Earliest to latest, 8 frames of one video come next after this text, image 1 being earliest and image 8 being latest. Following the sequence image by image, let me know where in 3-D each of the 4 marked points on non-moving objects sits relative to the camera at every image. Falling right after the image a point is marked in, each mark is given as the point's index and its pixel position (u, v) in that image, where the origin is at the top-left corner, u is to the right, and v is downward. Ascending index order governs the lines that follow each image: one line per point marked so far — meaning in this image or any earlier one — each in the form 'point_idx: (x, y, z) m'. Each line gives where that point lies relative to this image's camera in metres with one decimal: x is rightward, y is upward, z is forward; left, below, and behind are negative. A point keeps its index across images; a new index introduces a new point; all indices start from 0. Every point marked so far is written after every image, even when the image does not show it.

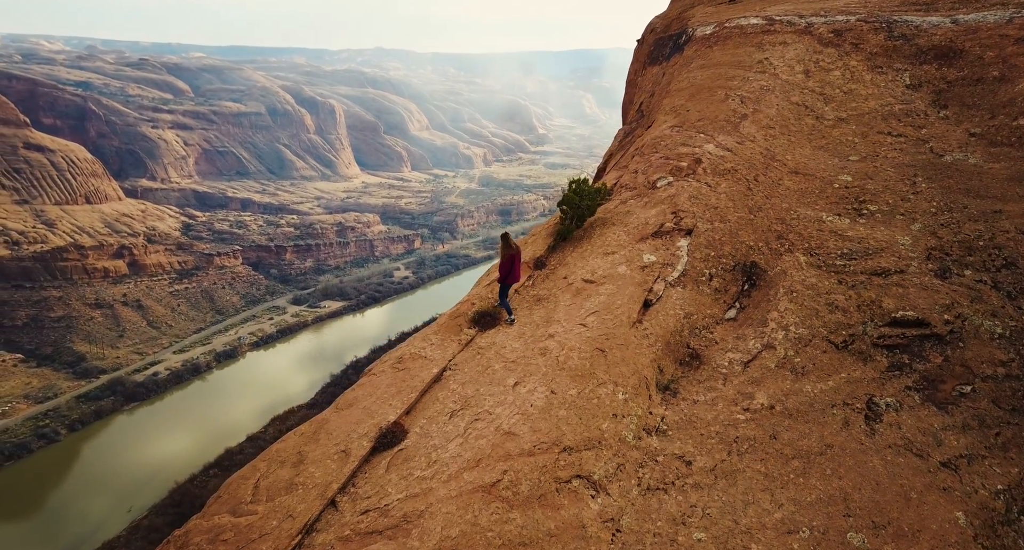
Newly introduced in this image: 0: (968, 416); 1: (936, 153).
0: (+7.0, -2.2, +7.3) m
1: (+11.2, +3.3, +12.8) m
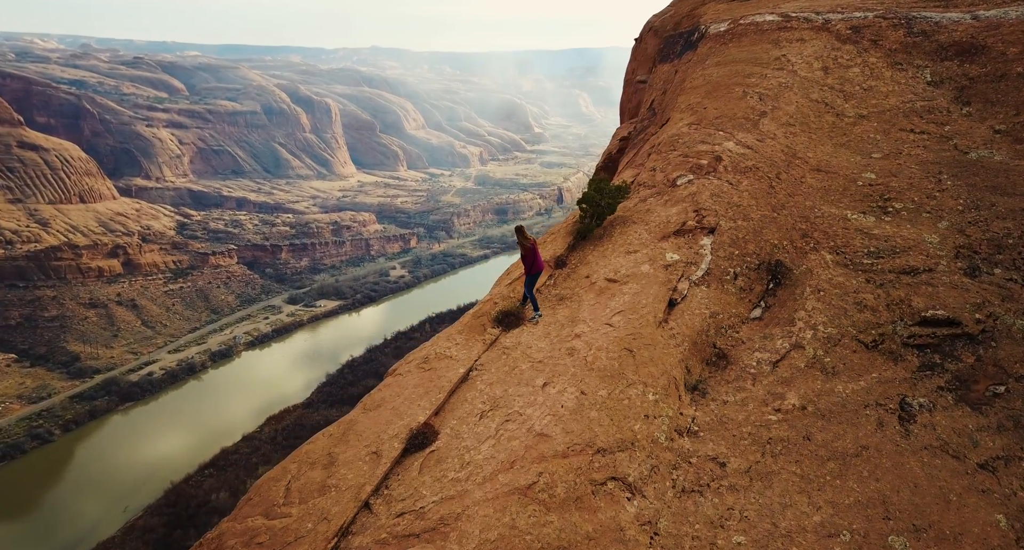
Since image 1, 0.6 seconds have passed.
0: (+7.4, -2.1, +7.1) m
1: (+11.8, +3.4, +12.6) m
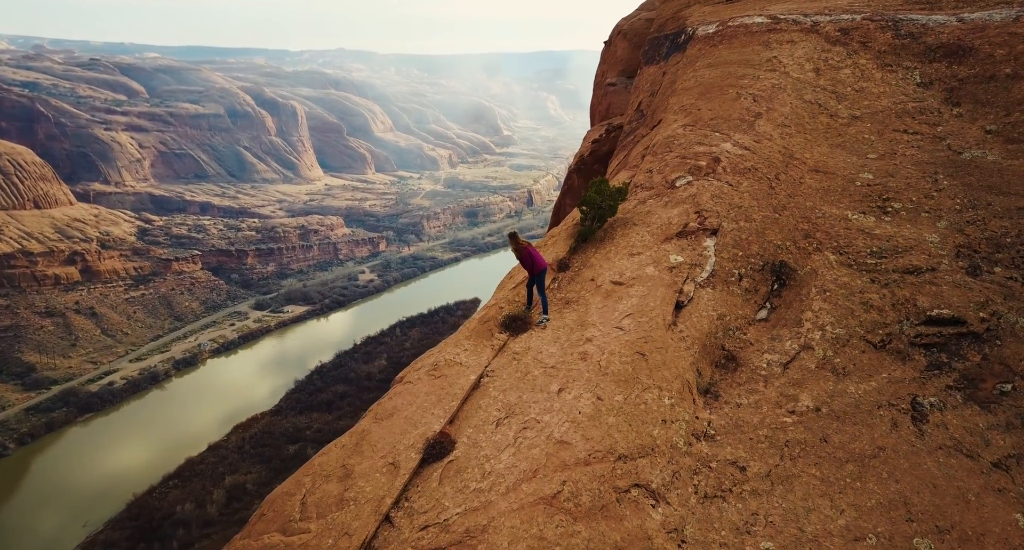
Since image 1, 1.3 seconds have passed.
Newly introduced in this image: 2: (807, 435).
0: (+7.6, -2.1, +7.2) m
1: (+11.8, +3.4, +12.8) m
2: (+4.0, -2.2, +6.4) m
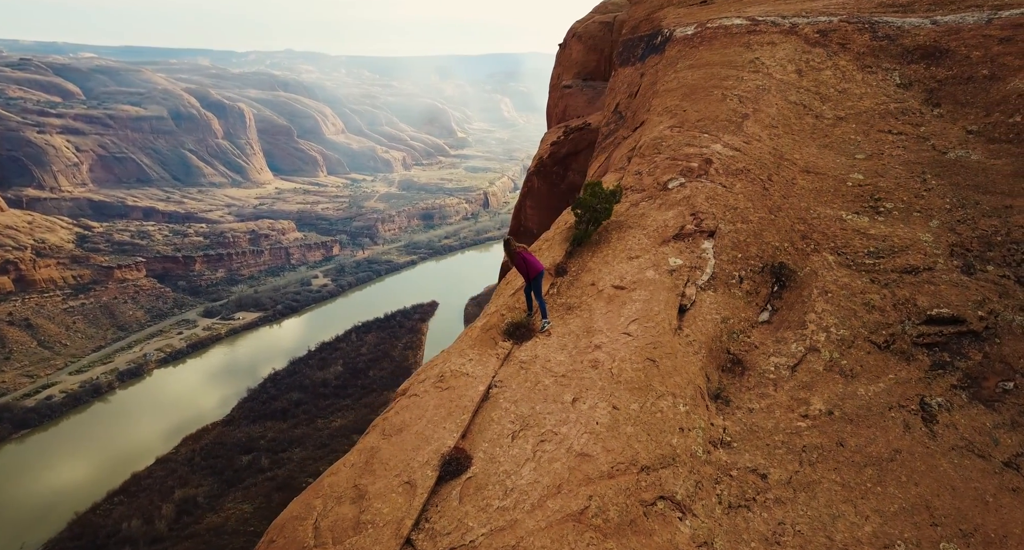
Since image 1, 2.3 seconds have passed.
0: (+7.8, -2.1, +7.3) m
1: (+11.7, +3.5, +13.0) m
2: (+4.2, -2.2, +6.4) m
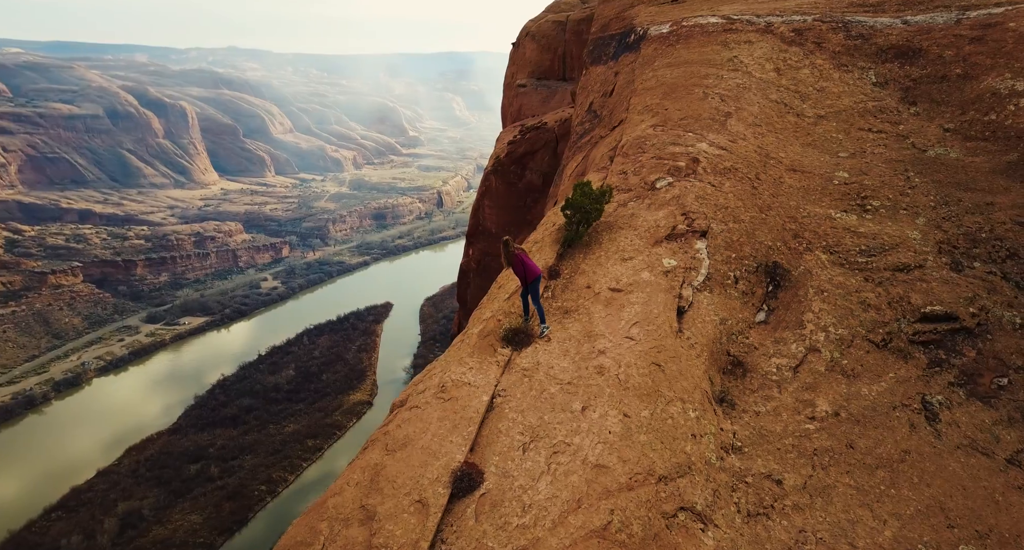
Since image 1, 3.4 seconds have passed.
0: (+7.9, -2.1, +7.4) m
1: (+11.5, +3.6, +13.2) m
2: (+4.4, -2.3, +6.4) m
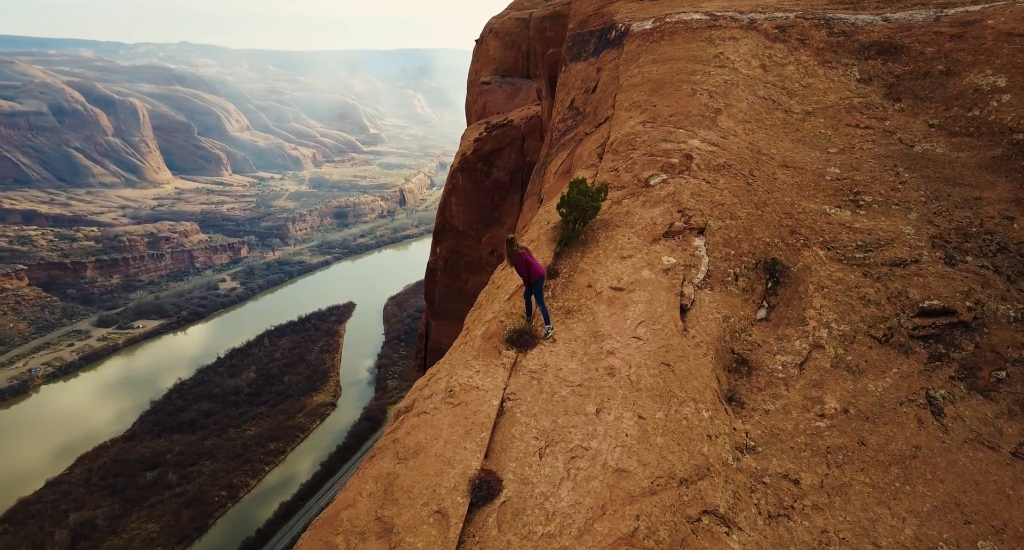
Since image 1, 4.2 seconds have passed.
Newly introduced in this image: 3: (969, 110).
0: (+8.0, -2.0, +7.5) m
1: (+11.4, +3.7, +13.4) m
2: (+4.6, -2.2, +6.4) m
3: (+13.1, +4.7, +13.5) m
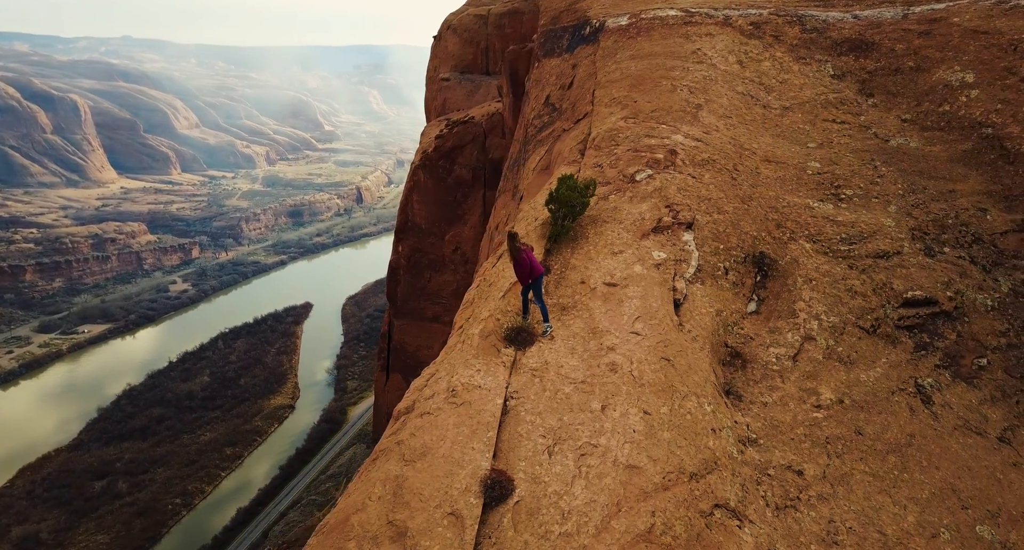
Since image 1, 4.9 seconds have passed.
0: (+8.0, -1.9, +7.9) m
1: (+11.1, +4.0, +13.8) m
2: (+4.6, -2.1, +6.6) m
3: (+12.8, +5.0, +14.0) m
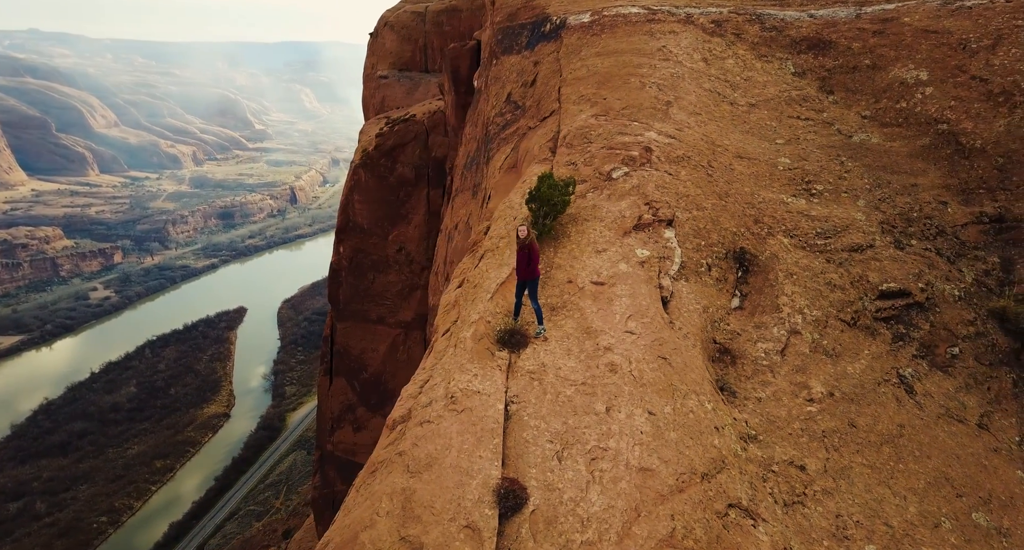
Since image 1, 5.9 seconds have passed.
0: (+8.0, -1.7, +8.2) m
1: (+10.5, +4.3, +14.4) m
2: (+4.7, -2.1, +6.8) m
3: (+12.1, +5.3, +14.6) m
